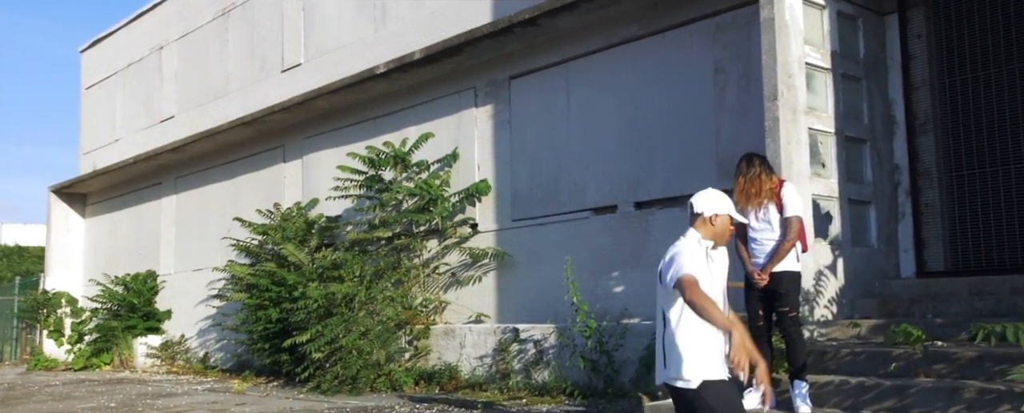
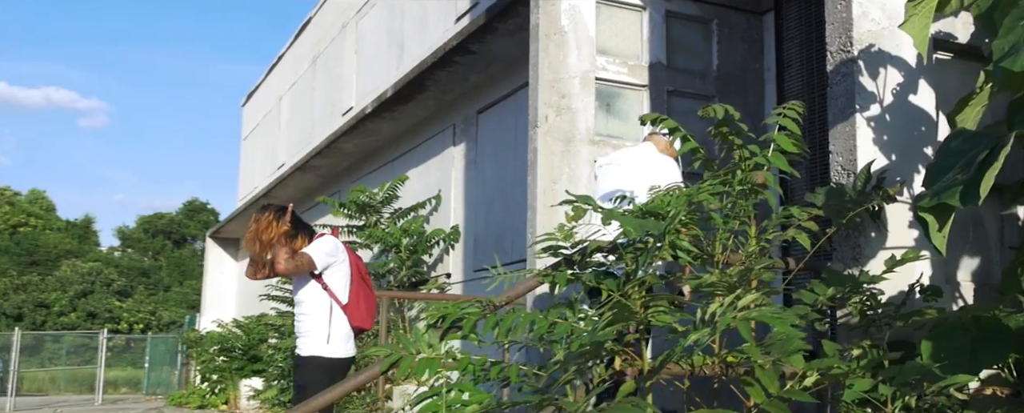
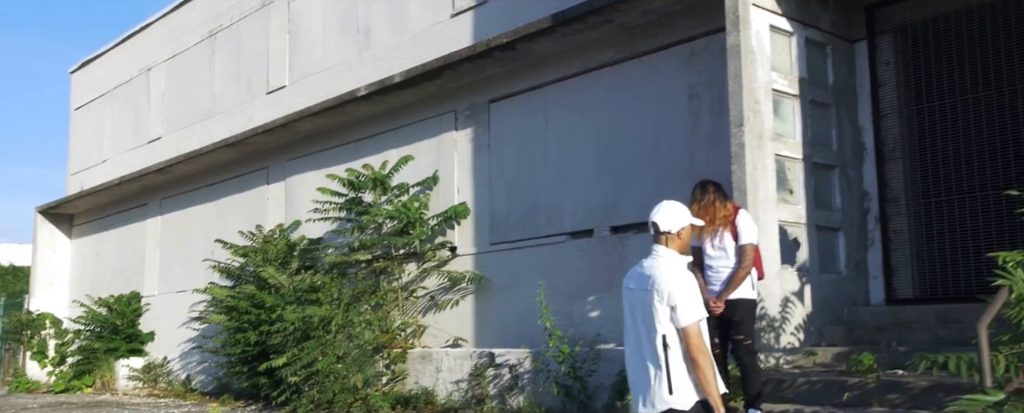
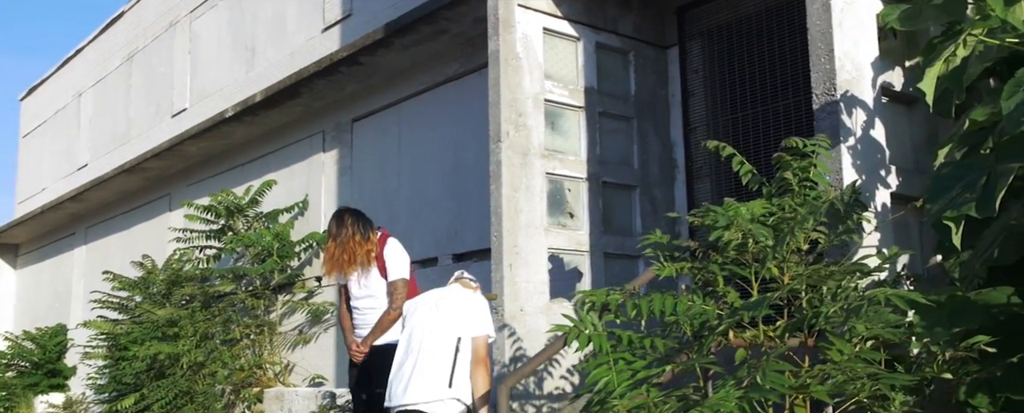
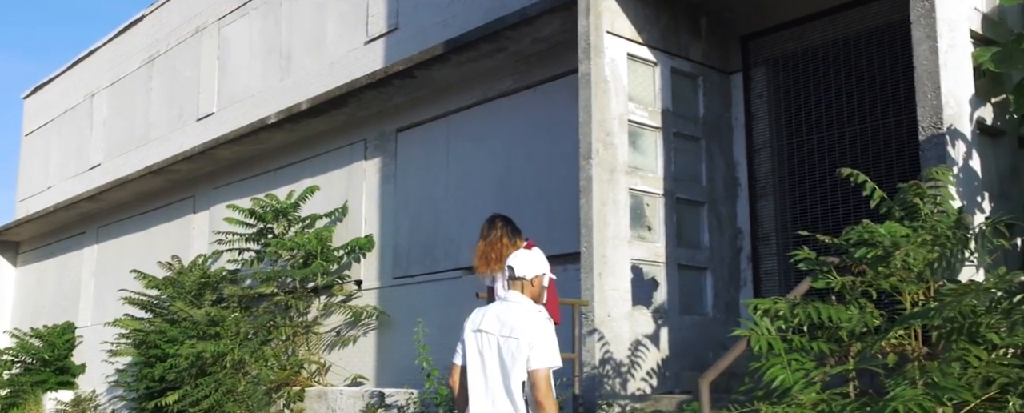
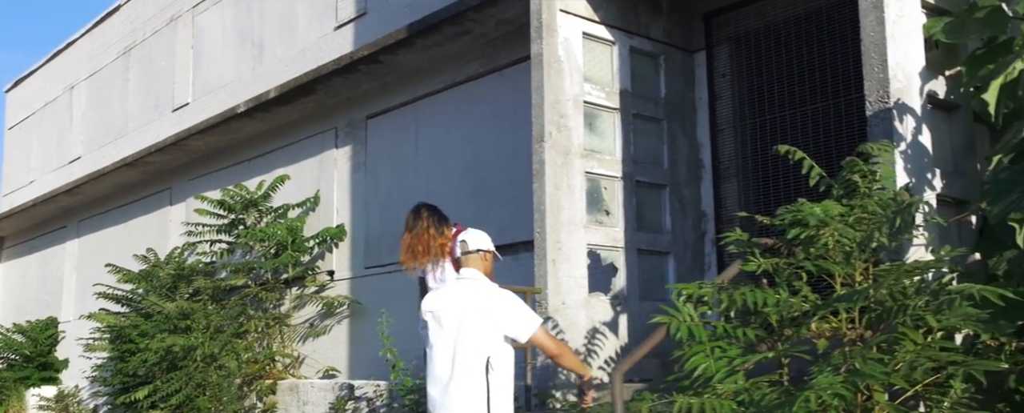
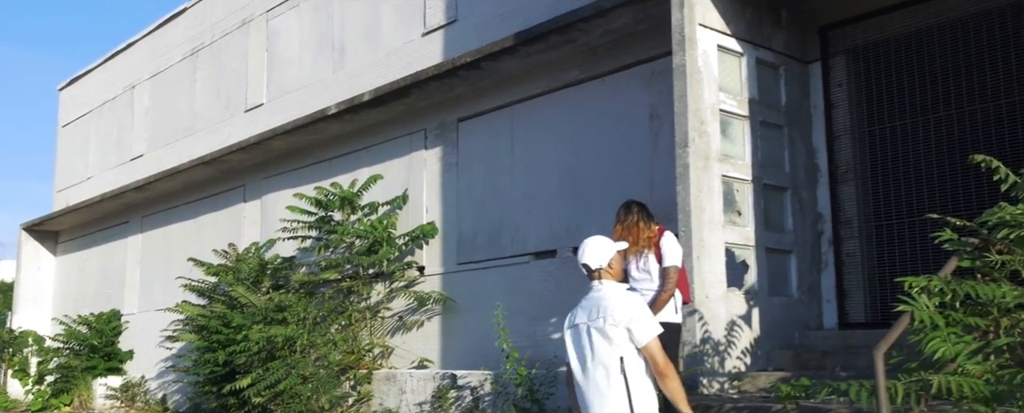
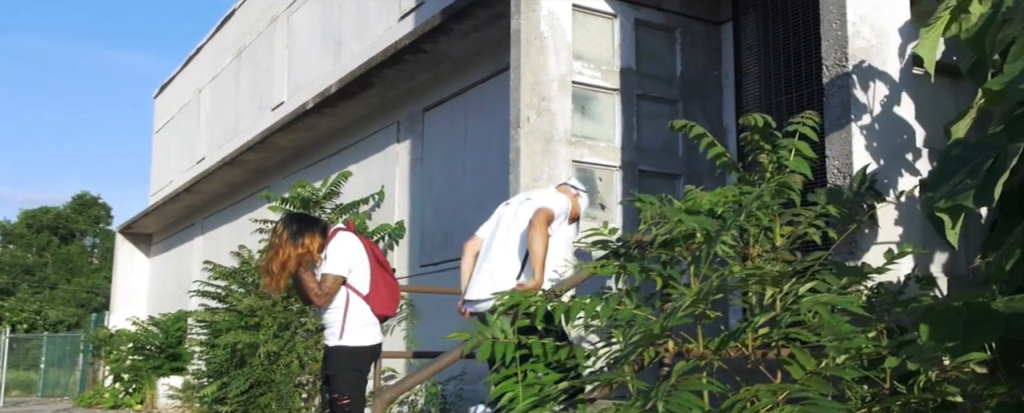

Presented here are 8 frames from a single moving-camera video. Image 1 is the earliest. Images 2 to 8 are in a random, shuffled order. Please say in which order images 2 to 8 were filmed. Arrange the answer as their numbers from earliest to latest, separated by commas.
3, 7, 5, 6, 4, 8, 2
